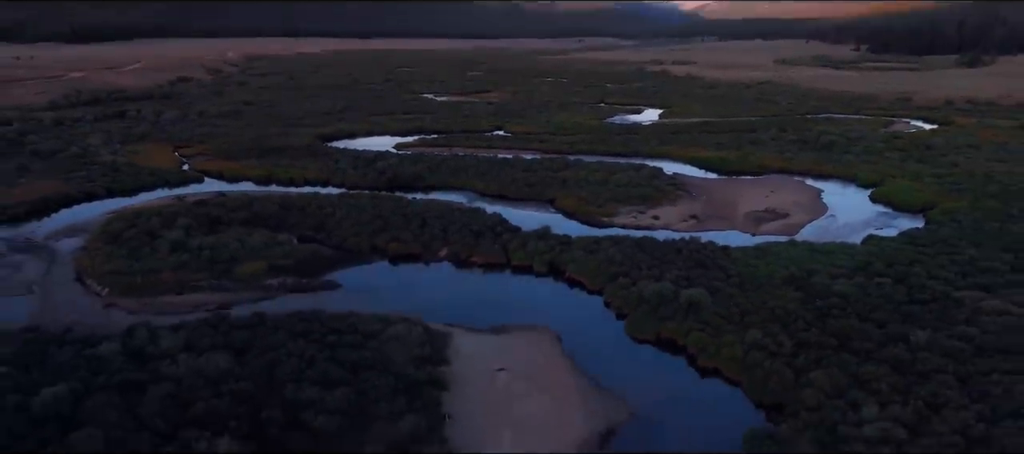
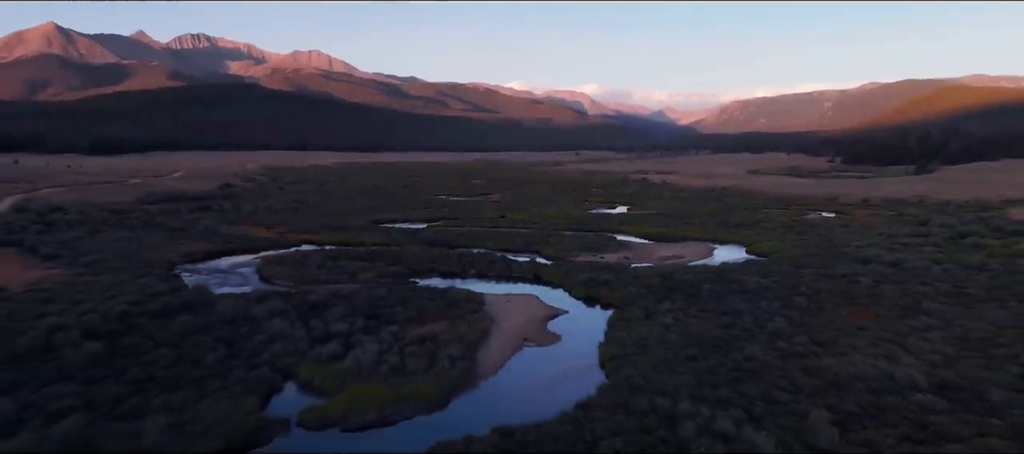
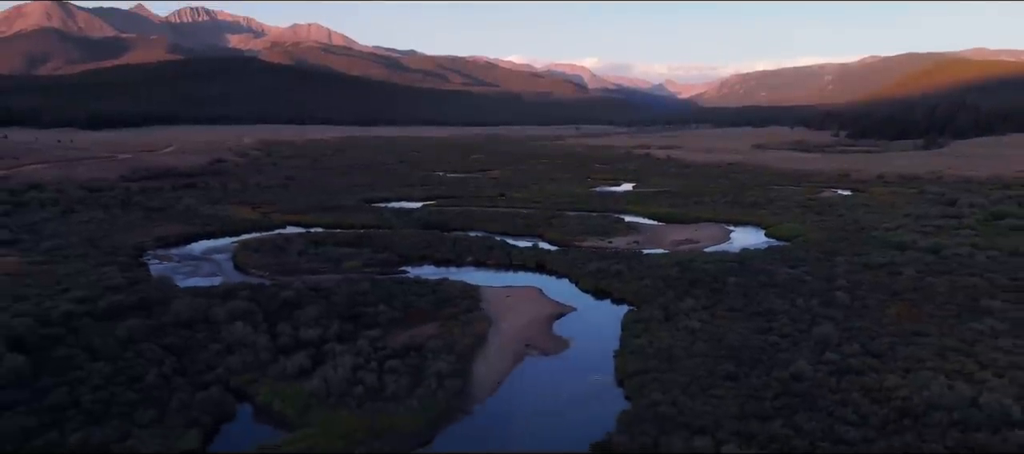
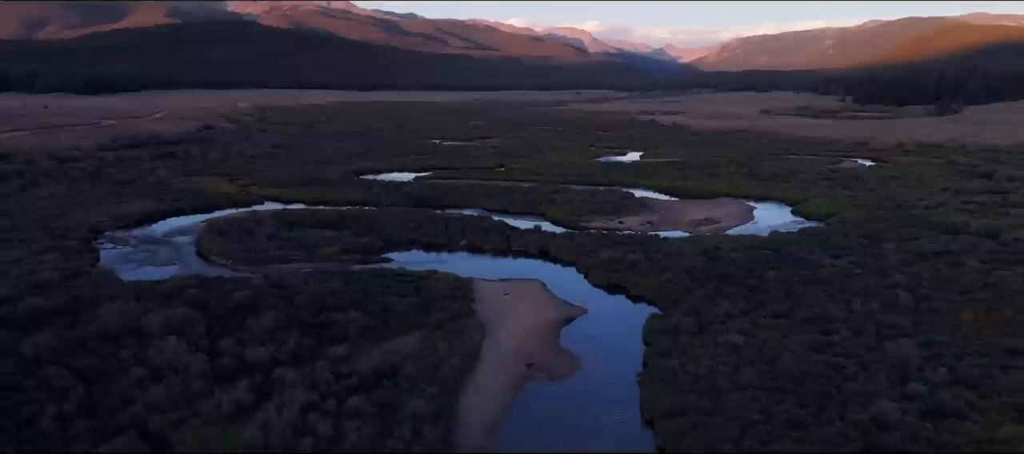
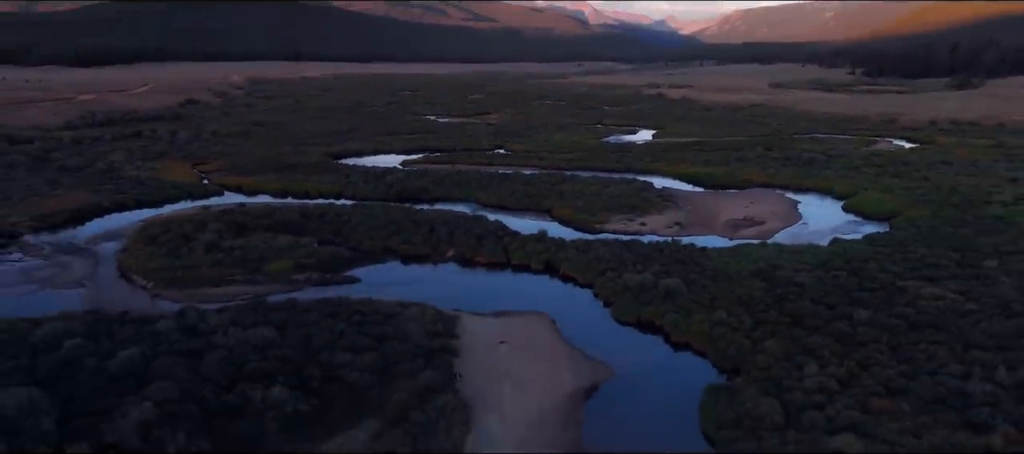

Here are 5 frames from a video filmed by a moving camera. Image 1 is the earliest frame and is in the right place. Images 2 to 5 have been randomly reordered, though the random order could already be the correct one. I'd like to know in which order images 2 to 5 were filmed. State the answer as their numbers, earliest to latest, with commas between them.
5, 4, 3, 2
